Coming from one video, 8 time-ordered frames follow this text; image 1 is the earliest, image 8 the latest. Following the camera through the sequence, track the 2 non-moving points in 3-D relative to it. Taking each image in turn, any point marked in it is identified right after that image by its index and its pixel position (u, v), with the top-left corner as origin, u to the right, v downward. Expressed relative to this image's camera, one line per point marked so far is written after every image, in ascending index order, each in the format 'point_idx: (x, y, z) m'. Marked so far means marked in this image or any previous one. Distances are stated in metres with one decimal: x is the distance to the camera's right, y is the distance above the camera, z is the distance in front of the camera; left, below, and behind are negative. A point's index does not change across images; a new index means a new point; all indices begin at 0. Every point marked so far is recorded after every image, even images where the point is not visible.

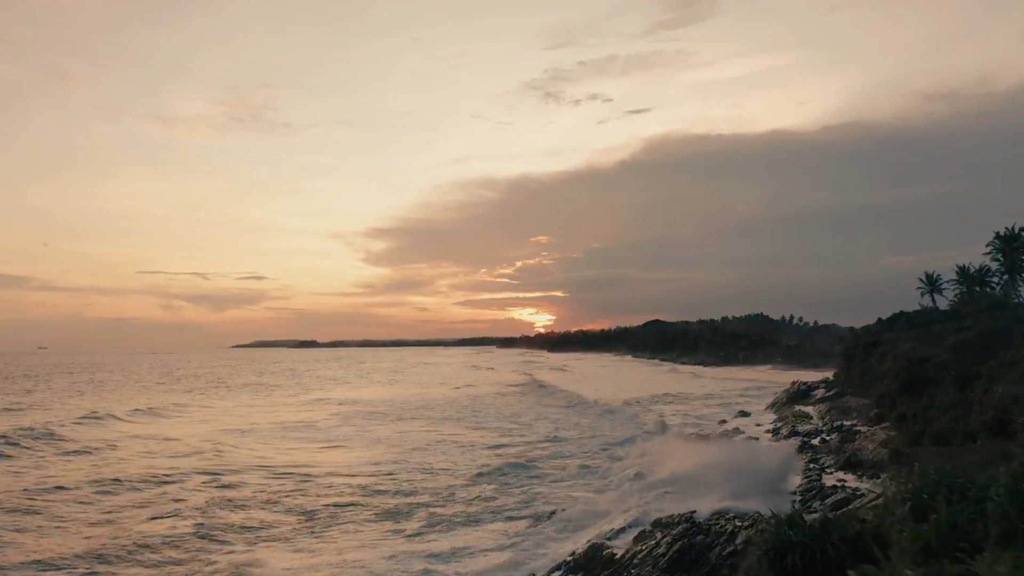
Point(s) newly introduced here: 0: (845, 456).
0: (+6.4, -3.3, +14.4) m
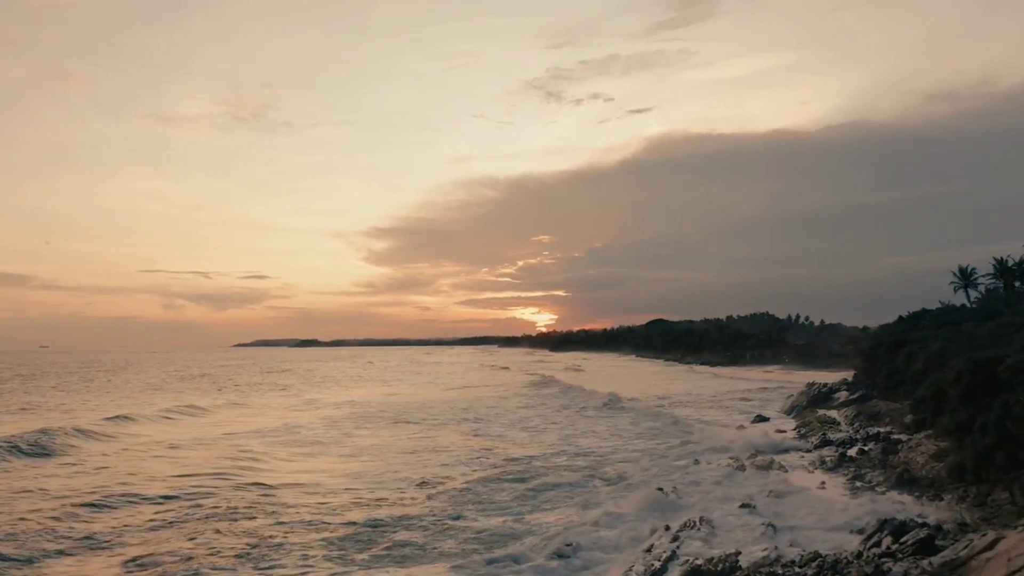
0: (+6.5, -3.1, +12.6) m
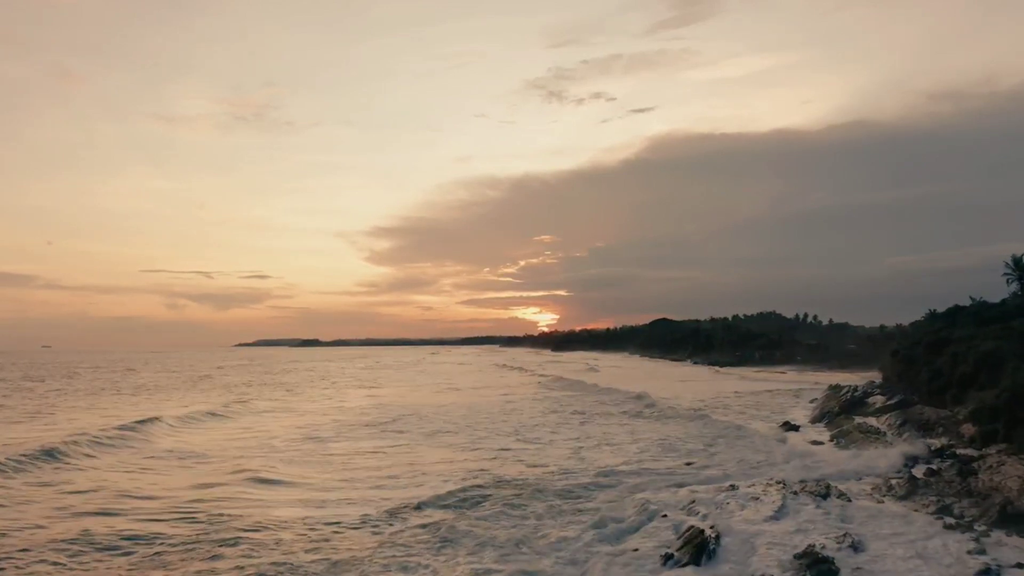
0: (+7.2, -3.0, +11.3) m
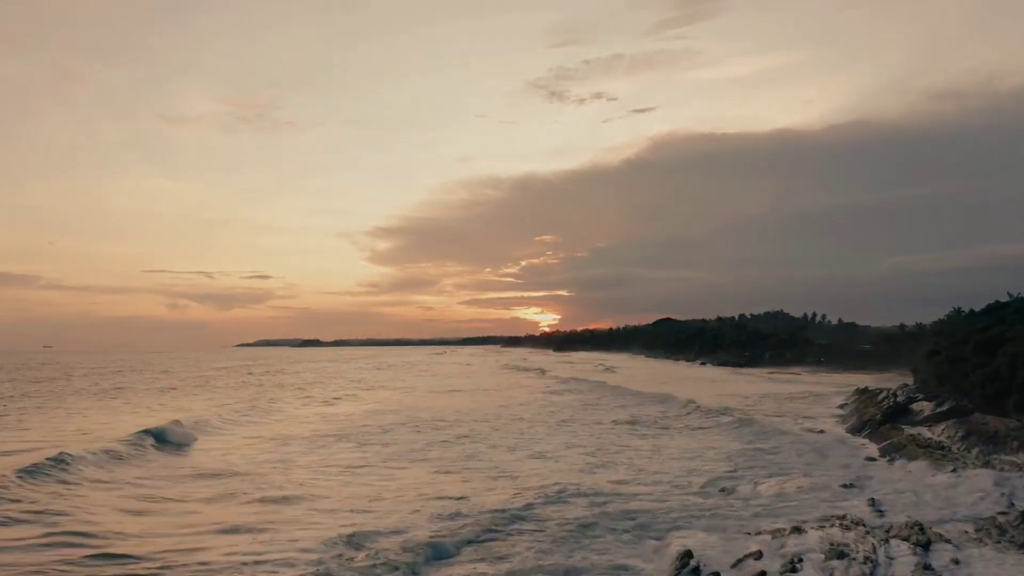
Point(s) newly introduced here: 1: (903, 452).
0: (+7.9, -2.9, +9.6) m
1: (+9.6, -3.9, +18.0) m
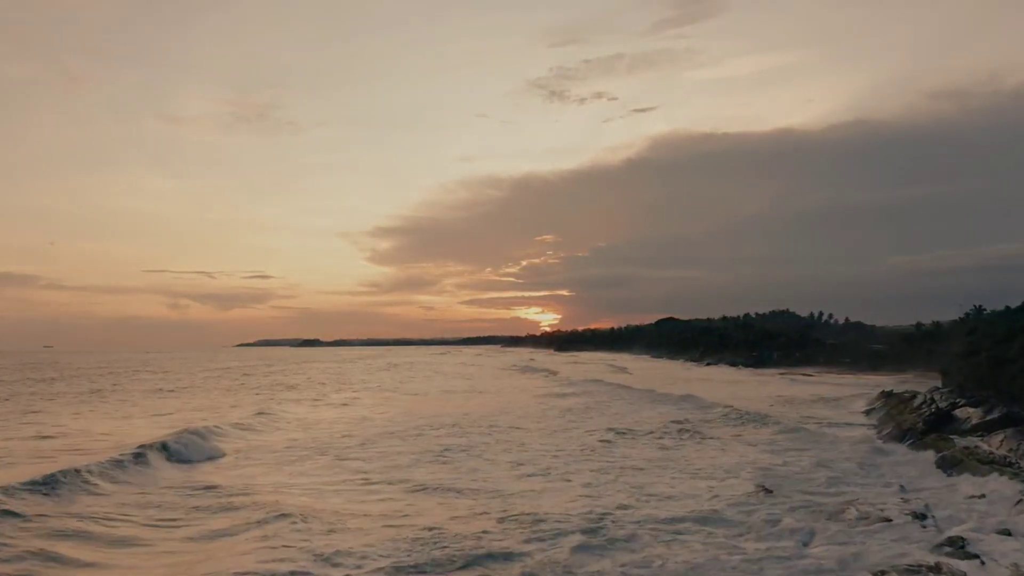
0: (+8.5, -2.8, +8.3) m
1: (+10.3, -3.8, +16.7) m
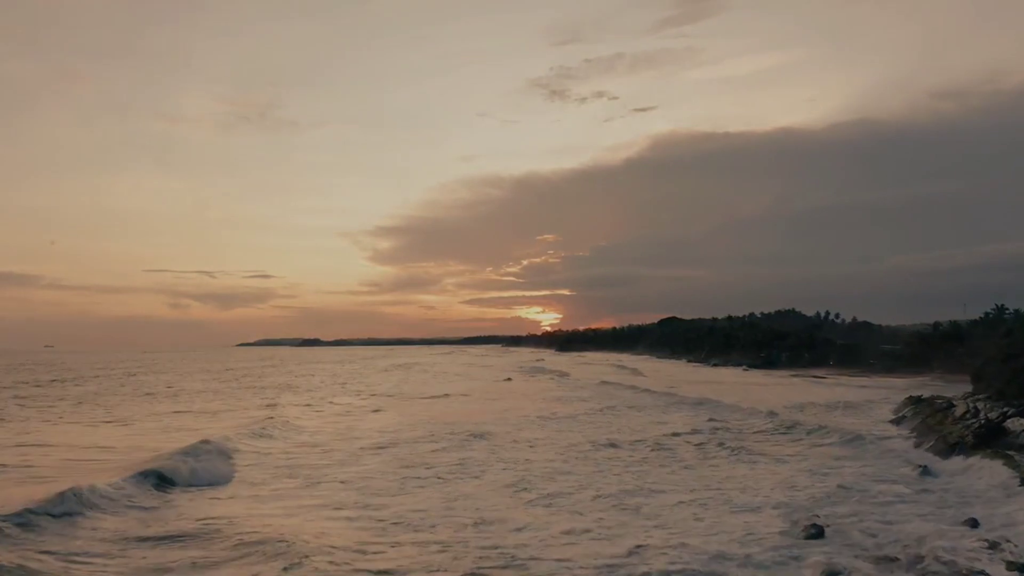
0: (+9.1, -2.8, +6.9) m
1: (+10.9, -3.8, +15.3) m
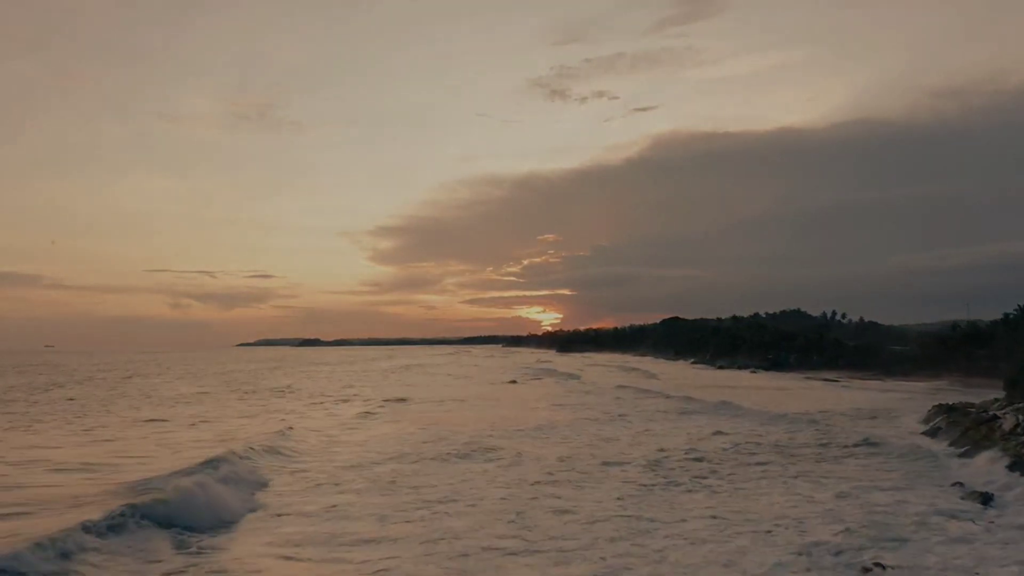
0: (+9.5, -2.9, +5.3) m
1: (+11.3, -3.9, +13.7) m
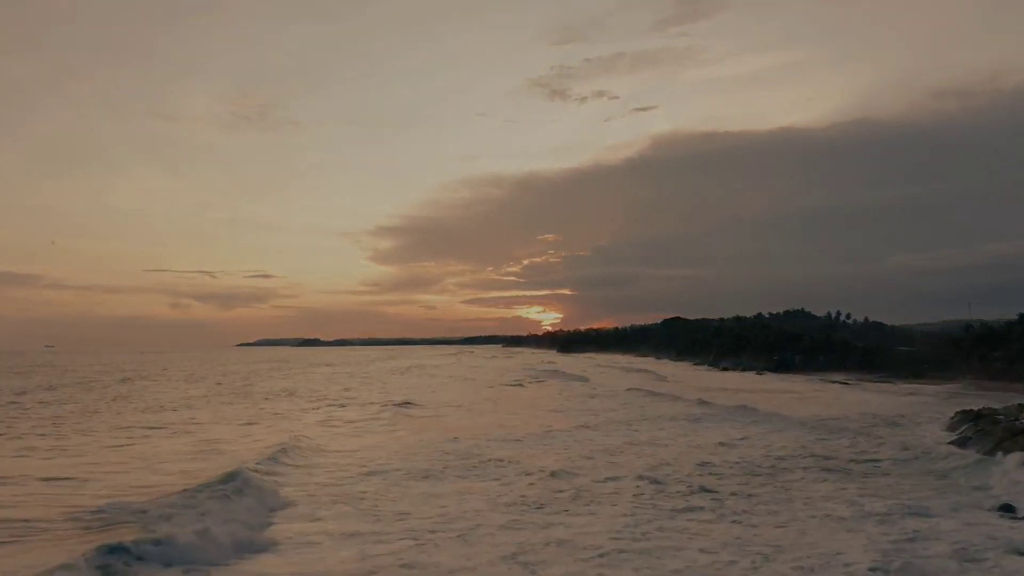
0: (+9.8, -3.0, +3.9) m
1: (+11.6, -4.0, +12.3) m
